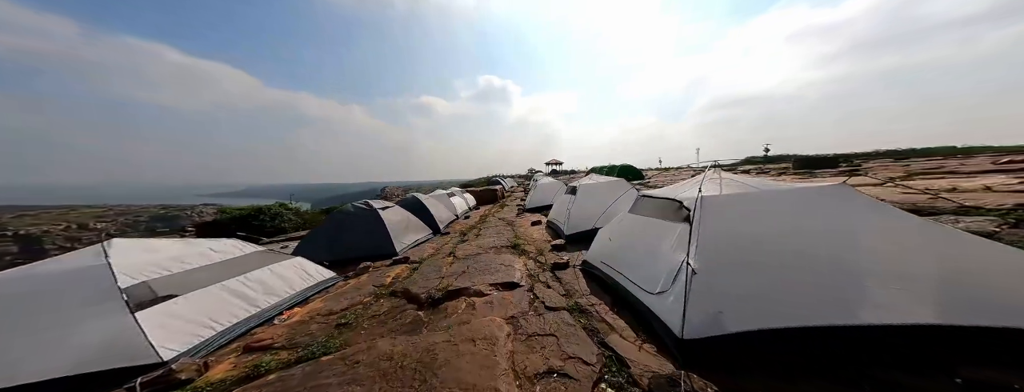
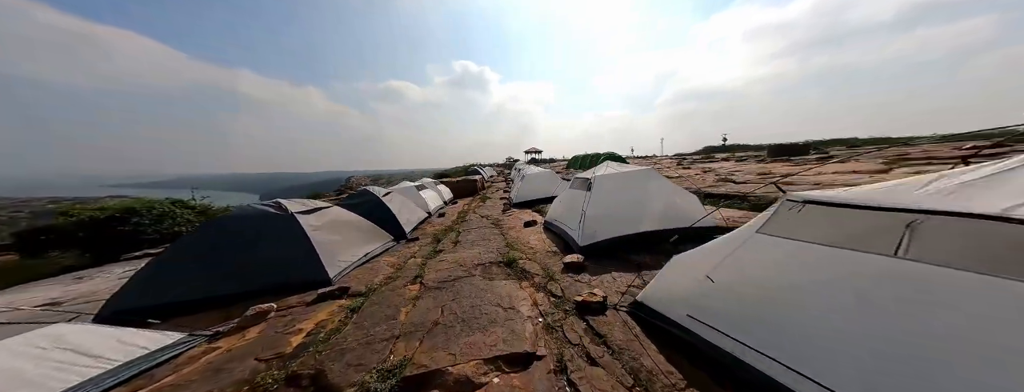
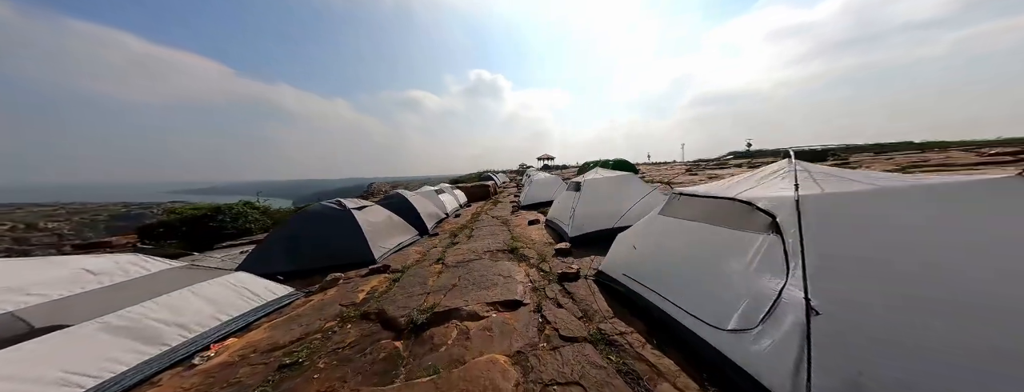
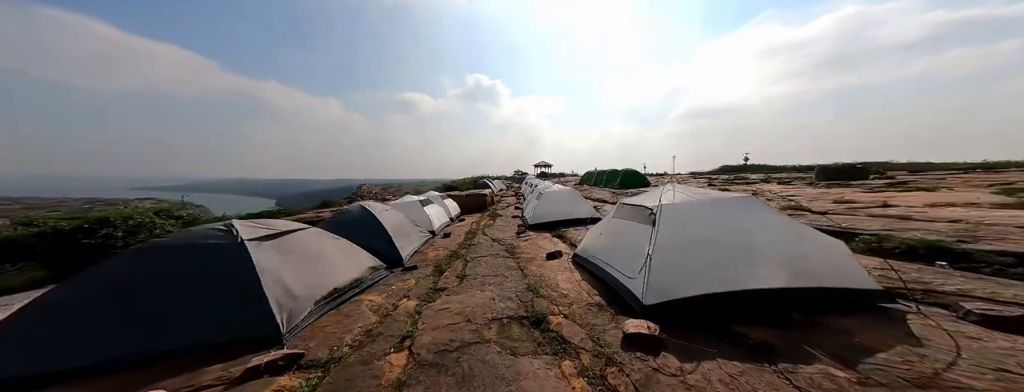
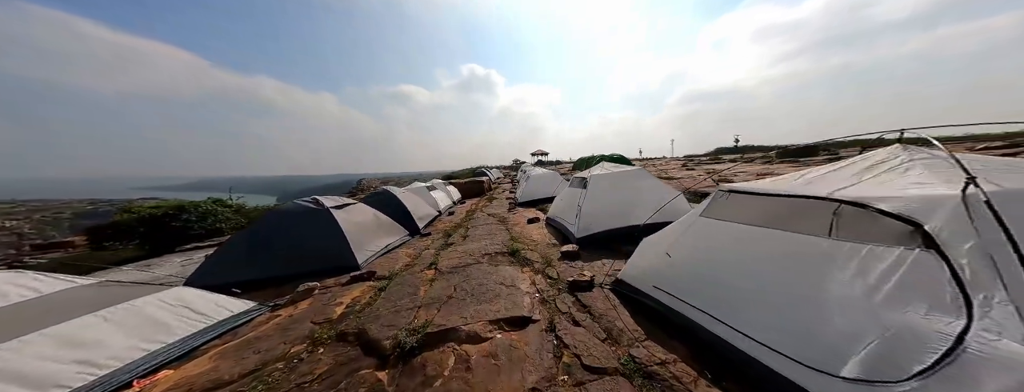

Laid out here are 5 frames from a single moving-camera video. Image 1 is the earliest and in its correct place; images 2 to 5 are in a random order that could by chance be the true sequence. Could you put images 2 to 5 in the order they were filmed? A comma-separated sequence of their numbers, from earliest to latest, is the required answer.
3, 5, 2, 4
